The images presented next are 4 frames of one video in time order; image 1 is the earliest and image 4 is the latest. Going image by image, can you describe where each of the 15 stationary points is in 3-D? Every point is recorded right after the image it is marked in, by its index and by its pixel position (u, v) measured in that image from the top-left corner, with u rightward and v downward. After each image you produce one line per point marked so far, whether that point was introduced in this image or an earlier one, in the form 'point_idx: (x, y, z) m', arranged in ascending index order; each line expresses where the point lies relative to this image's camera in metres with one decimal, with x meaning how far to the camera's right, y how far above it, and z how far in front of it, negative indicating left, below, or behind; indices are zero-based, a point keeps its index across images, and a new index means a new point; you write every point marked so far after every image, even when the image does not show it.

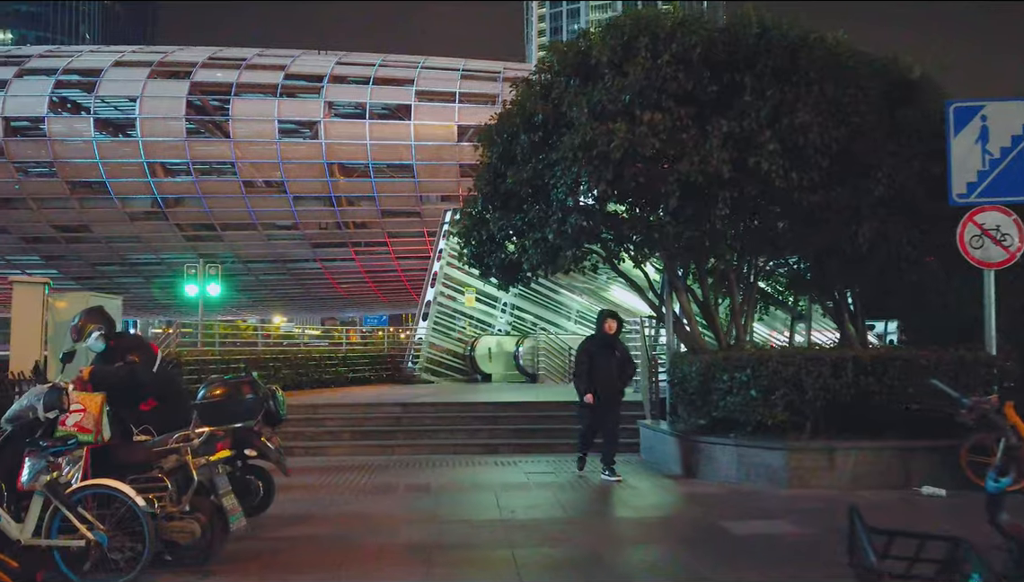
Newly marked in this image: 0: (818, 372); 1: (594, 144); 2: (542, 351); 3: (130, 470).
0: (+3.1, -0.8, +8.5) m
1: (+0.9, +1.6, +9.1) m
2: (+0.7, -1.4, +19.4) m
3: (-2.5, -1.2, +5.5) m
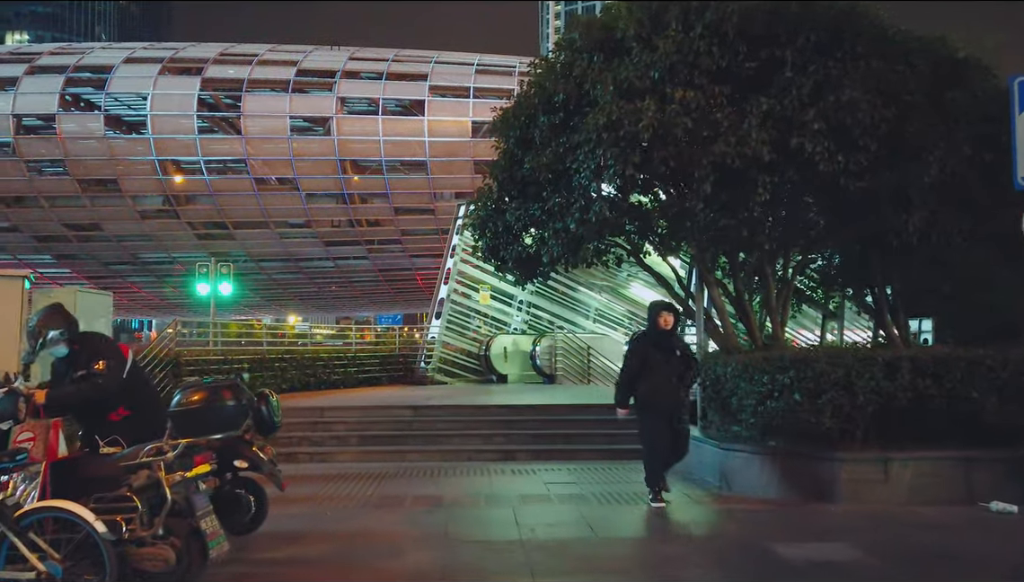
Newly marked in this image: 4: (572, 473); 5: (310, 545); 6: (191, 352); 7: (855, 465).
0: (+3.3, -0.8, +7.7) m
1: (+1.1, +1.7, +8.3) m
2: (+1.1, -1.3, +18.7) m
3: (-2.3, -1.1, +4.7) m
4: (+0.7, -2.1, +9.7) m
5: (-1.5, -1.9, +6.2) m
6: (-5.0, -1.0, +13.2) m
7: (+3.1, -1.6, +7.5) m
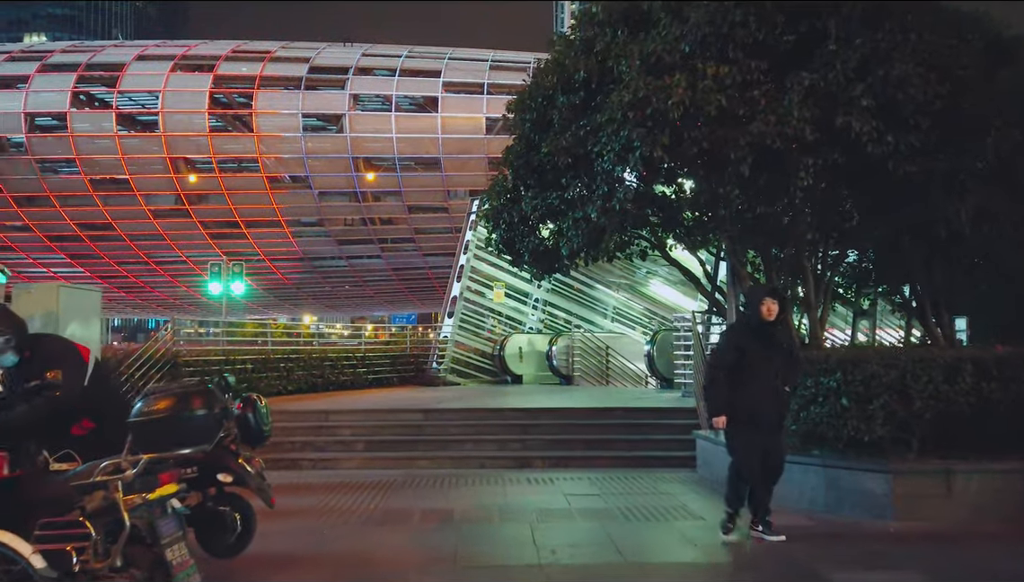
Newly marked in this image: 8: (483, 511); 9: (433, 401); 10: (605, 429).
0: (+3.4, -0.7, +6.9) m
1: (+1.2, +1.7, +7.6) m
2: (+1.4, -1.3, +17.9) m
3: (-2.3, -1.1, +4.1) m
4: (+0.9, -2.1, +9.0) m
5: (-1.4, -1.8, +5.5) m
6: (-4.8, -0.9, +12.5) m
7: (+3.2, -1.5, +6.7) m
8: (-0.3, -2.0, +7.5) m
9: (-1.2, -1.7, +12.9) m
10: (+1.2, -1.8, +10.9) m
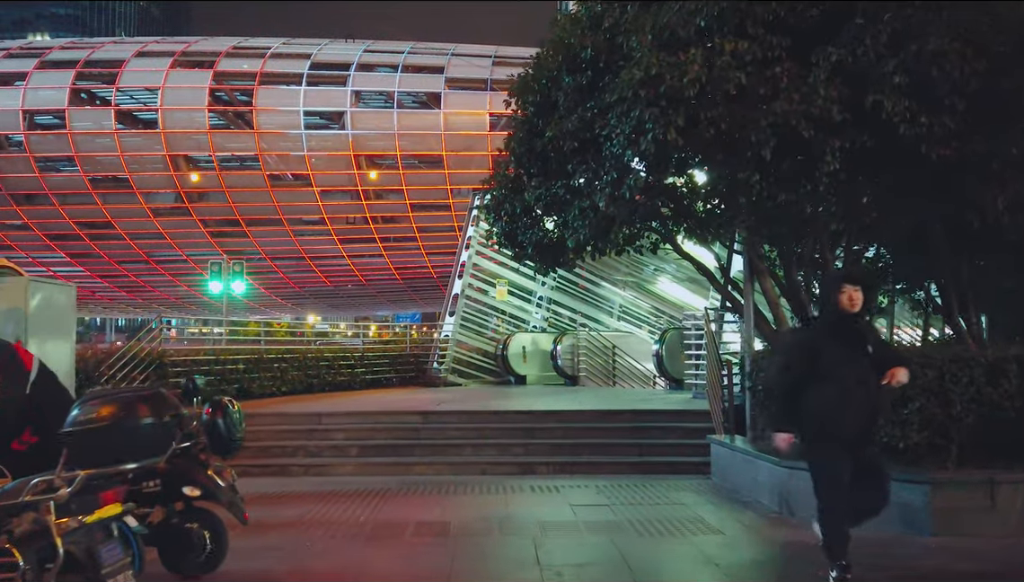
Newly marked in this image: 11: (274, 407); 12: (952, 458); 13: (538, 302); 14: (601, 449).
0: (+3.4, -0.7, +6.3) m
1: (+1.2, +1.8, +7.0) m
2: (+1.5, -1.2, +17.3) m
3: (-2.3, -1.0, +3.5) m
4: (+0.9, -2.0, +8.4) m
5: (-1.4, -1.8, +4.9) m
6: (-4.8, -0.9, +12.0) m
7: (+3.2, -1.5, +6.1) m
8: (-0.2, -1.9, +6.9) m
9: (-1.2, -1.6, +12.3) m
10: (+1.2, -1.7, +10.3) m
11: (-3.3, -1.6, +11.7) m
12: (+3.3, -1.3, +6.4) m
13: (+0.6, -0.3, +20.0) m
14: (+1.1, -1.9, +9.9) m
